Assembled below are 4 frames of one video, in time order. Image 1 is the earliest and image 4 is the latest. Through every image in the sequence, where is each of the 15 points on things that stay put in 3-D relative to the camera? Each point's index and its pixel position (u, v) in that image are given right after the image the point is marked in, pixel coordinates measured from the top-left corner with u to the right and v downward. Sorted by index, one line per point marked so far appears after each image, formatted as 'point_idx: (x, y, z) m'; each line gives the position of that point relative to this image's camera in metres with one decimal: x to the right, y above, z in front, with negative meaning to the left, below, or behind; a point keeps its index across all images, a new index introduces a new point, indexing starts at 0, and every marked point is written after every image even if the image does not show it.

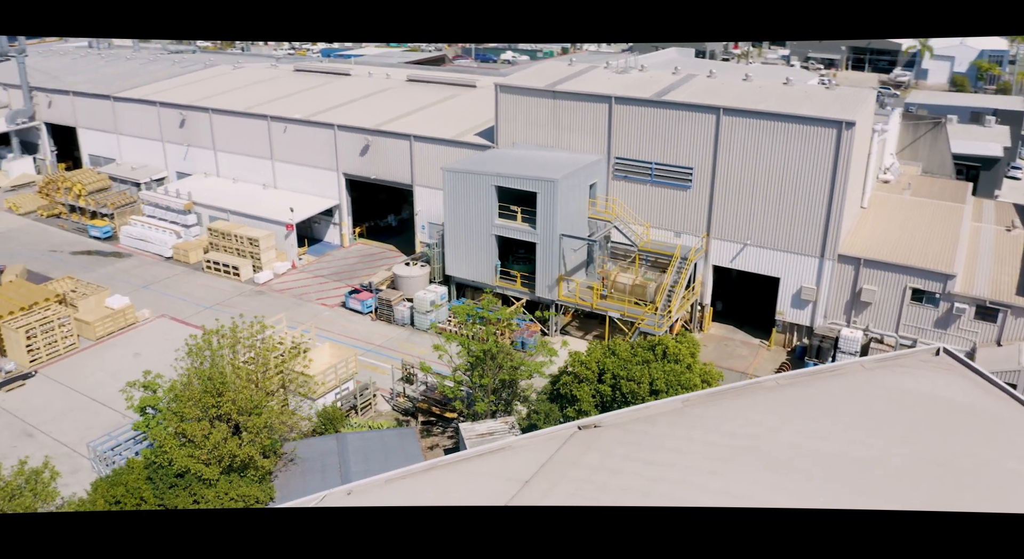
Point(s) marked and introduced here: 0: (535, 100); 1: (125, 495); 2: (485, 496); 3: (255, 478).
0: (+0.4, +3.3, +14.7) m
1: (-3.4, -2.0, +7.2) m
2: (-0.2, -1.6, +5.8) m
3: (-2.5, -1.9, +7.6) m
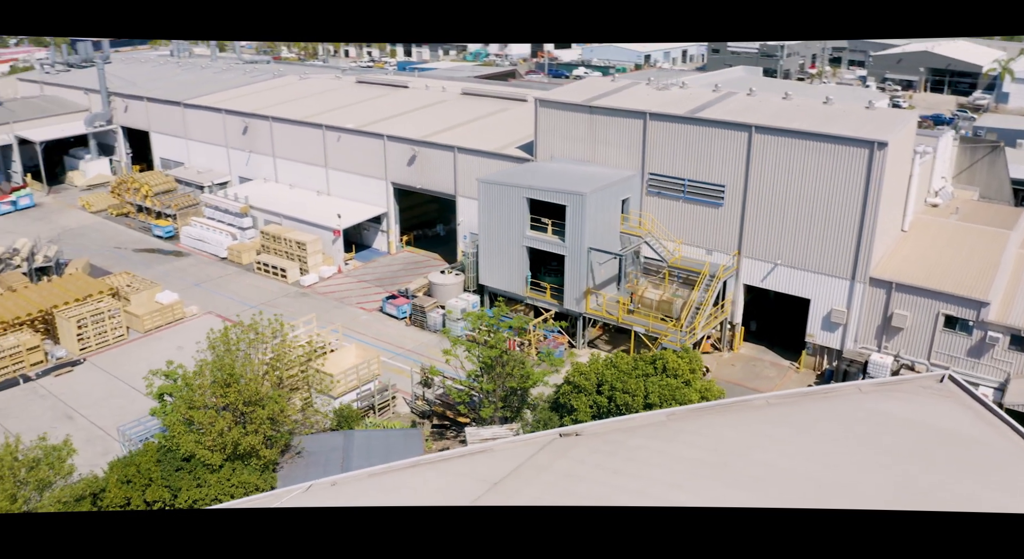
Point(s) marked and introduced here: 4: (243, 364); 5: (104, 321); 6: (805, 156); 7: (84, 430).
0: (+1.1, +3.0, +14.8) m
1: (-3.5, -1.9, +7.6) m
2: (-0.4, -1.6, +6.0) m
3: (-2.5, -1.8, +7.9) m
4: (-2.8, -0.9, +8.5) m
5: (-7.2, -0.7, +14.3) m
6: (+4.3, +1.8, +11.9) m
7: (-5.9, -2.1, +11.1) m
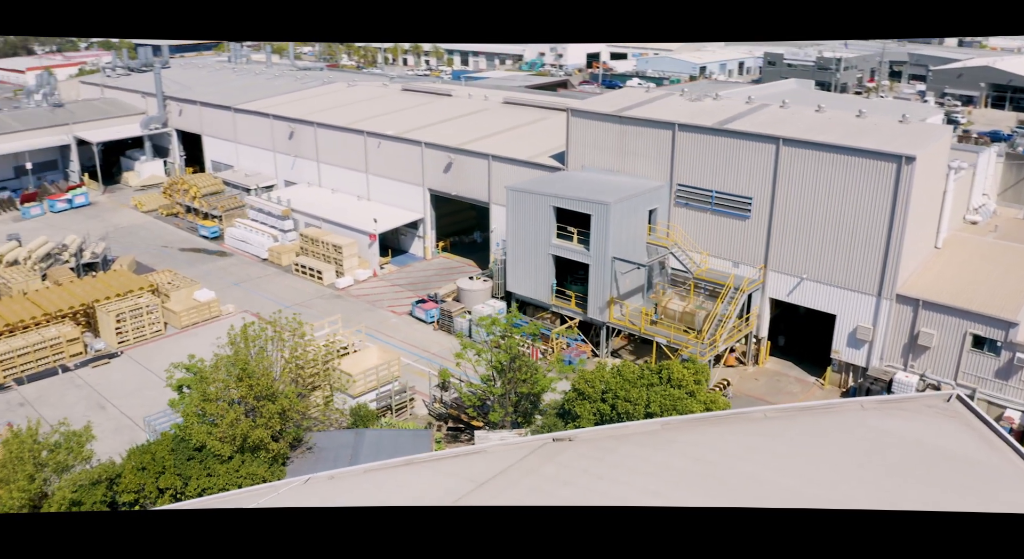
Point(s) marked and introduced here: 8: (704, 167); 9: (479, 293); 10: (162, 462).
0: (+1.7, +2.9, +14.9) m
1: (-3.5, -1.8, +7.9) m
2: (-0.5, -1.6, +6.1) m
3: (-2.5, -1.8, +8.2) m
4: (-2.7, -0.9, +8.7) m
5: (-6.8, -0.7, +14.8) m
6: (+4.7, +1.6, +11.8) m
7: (-5.7, -2.0, +11.6) m
8: (+3.2, +1.9, +13.4) m
9: (-0.7, -0.3, +15.7) m
10: (-3.5, -1.8, +7.9) m
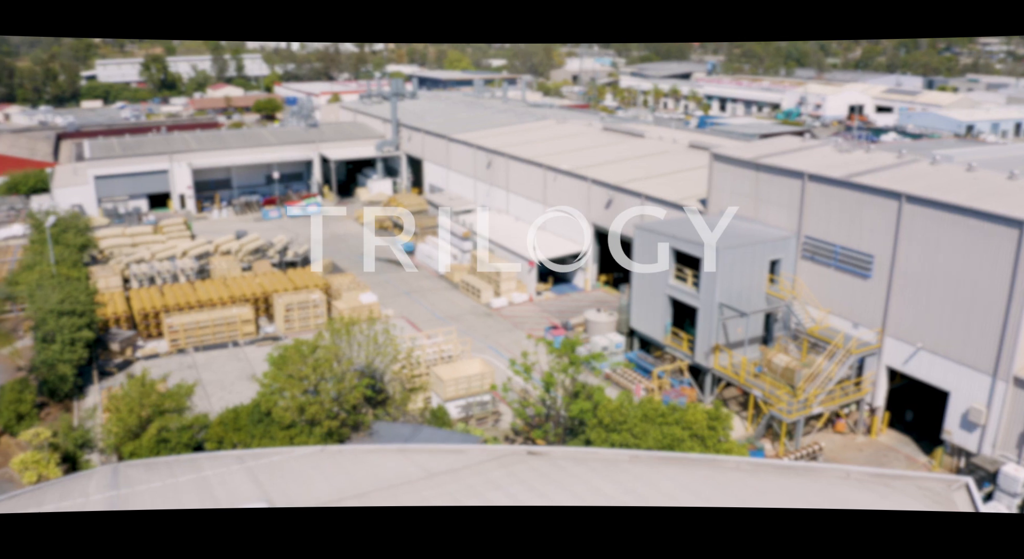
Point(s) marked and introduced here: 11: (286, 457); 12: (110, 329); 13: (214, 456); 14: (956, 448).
0: (+4.2, +2.0, +14.8) m
1: (-3.3, -1.7, +9.4) m
2: (-0.9, -1.6, +6.8) m
3: (-2.2, -1.8, +9.4) m
4: (-2.2, -0.9, +10.0) m
5: (-4.4, -0.6, +17.0) m
6: (+6.0, +0.6, +10.9) m
7: (-4.4, -1.9, +13.5) m
8: (+5.1, +0.9, +12.9) m
9: (+1.8, -0.9, +16.1) m
10: (-3.2, -1.7, +9.4) m
11: (-2.1, -1.7, +7.5) m
12: (-7.8, -0.9, +15.6) m
13: (-2.9, -1.7, +7.9) m
14: (+6.2, -2.3, +11.2) m
